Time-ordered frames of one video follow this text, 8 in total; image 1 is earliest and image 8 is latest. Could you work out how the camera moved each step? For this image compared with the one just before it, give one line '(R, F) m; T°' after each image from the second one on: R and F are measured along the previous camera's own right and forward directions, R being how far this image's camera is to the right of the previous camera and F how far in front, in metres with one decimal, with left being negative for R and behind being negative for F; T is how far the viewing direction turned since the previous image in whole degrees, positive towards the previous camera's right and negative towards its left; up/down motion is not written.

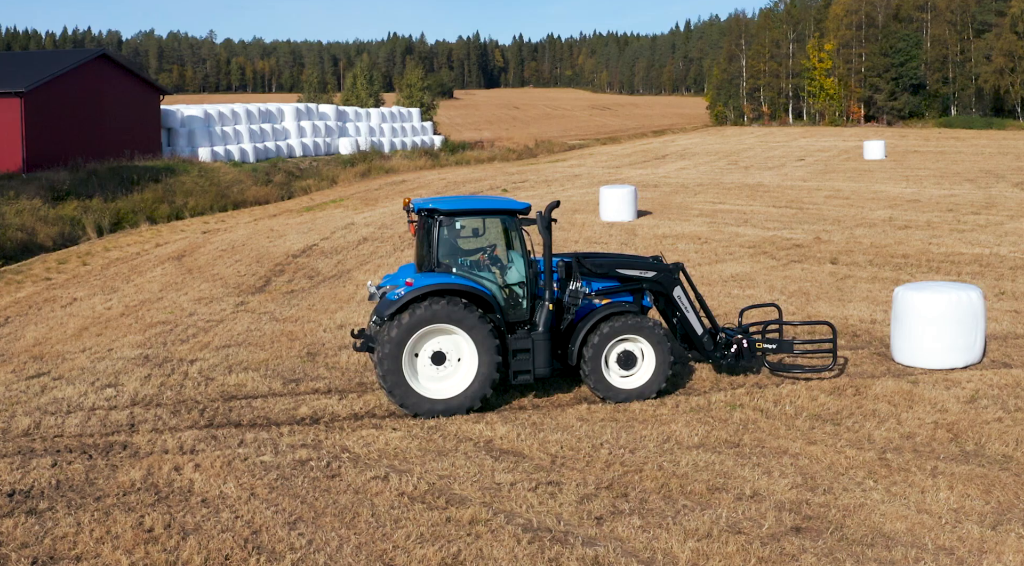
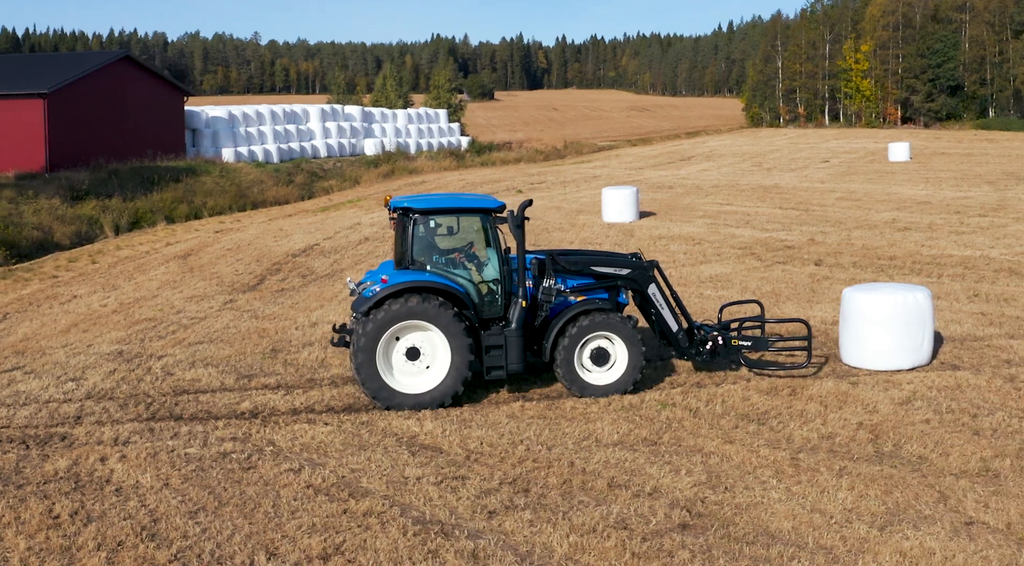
(+0.8, -0.1) m; -2°
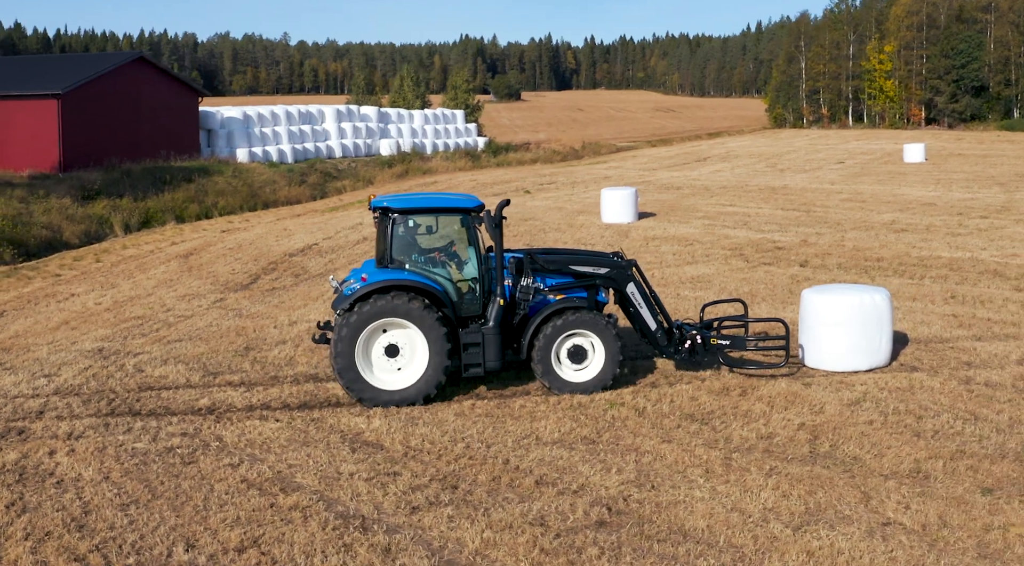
(+0.6, -0.1) m; -1°
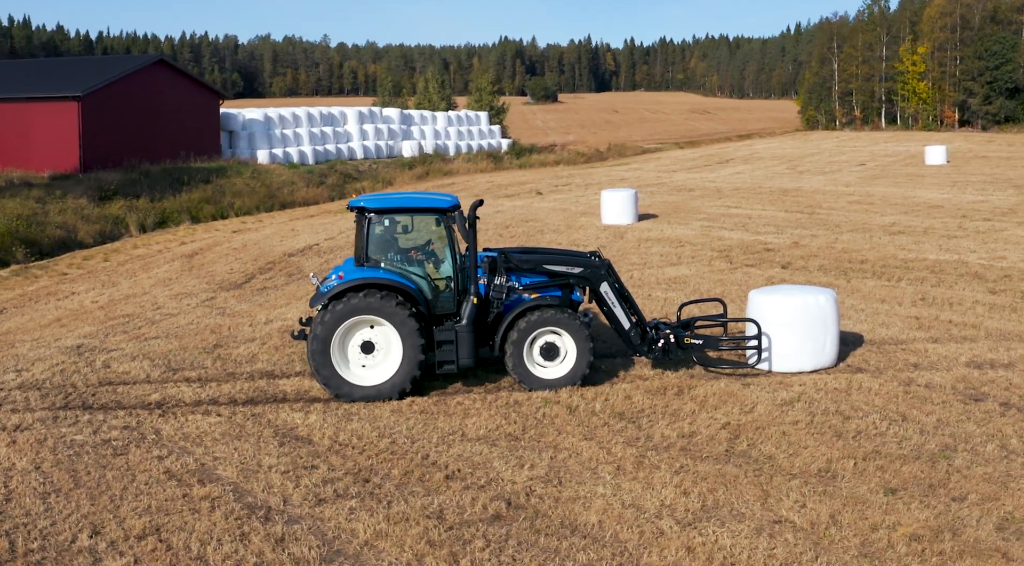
(+0.8, -0.1) m; -2°
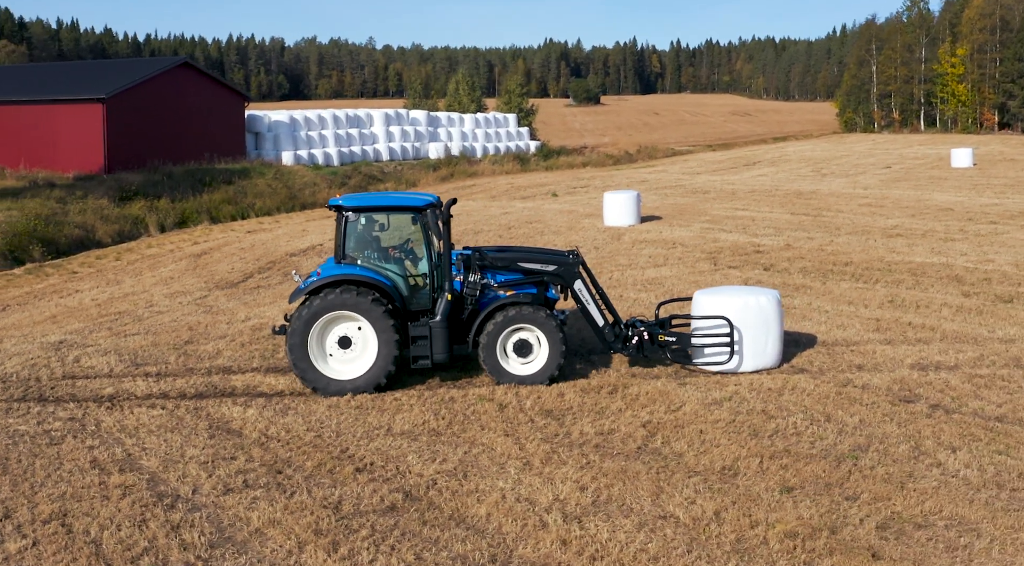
(+0.9, -0.1) m; -2°
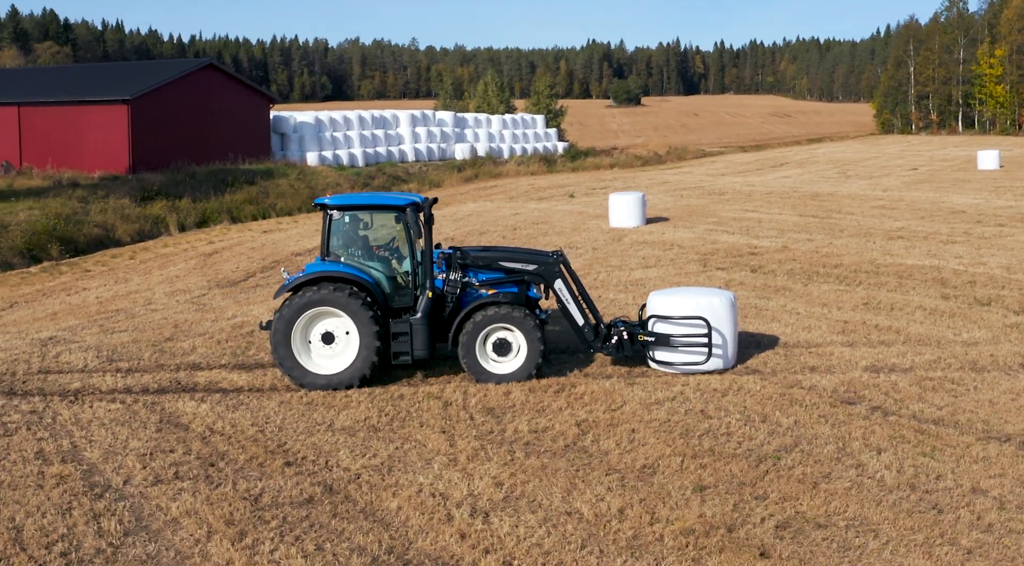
(+0.7, -0.1) m; -2°
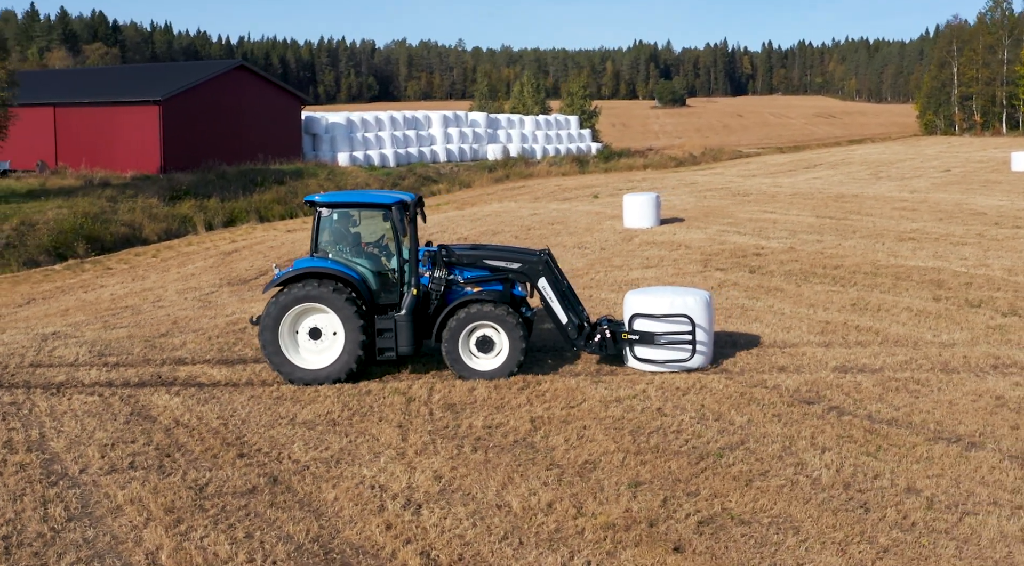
(+0.6, -0.1) m; -2°
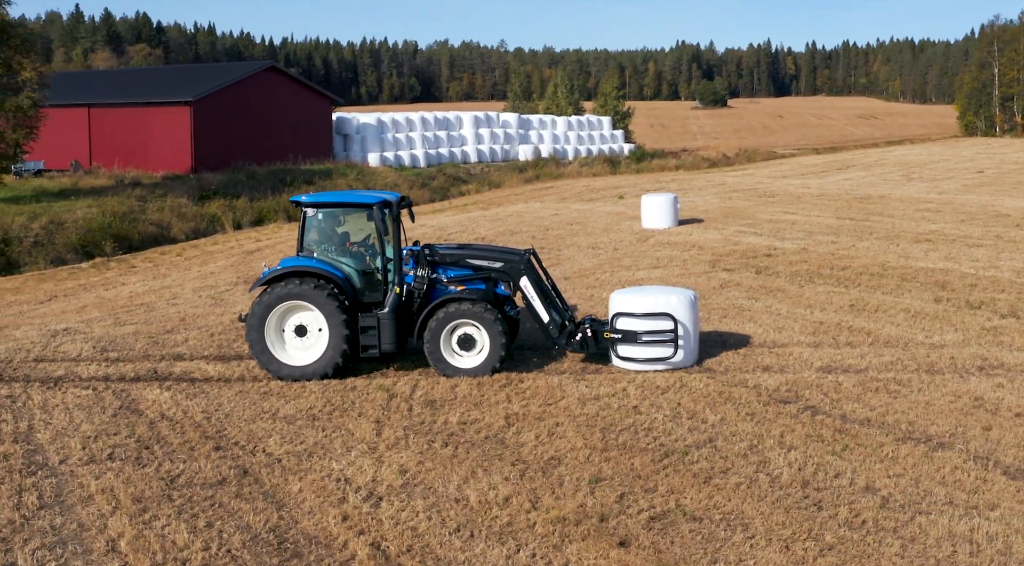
(+0.5, -0.1) m; -2°
